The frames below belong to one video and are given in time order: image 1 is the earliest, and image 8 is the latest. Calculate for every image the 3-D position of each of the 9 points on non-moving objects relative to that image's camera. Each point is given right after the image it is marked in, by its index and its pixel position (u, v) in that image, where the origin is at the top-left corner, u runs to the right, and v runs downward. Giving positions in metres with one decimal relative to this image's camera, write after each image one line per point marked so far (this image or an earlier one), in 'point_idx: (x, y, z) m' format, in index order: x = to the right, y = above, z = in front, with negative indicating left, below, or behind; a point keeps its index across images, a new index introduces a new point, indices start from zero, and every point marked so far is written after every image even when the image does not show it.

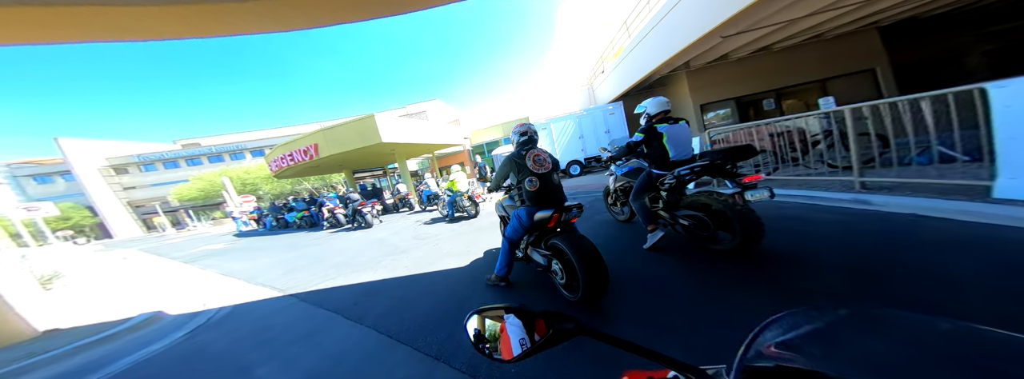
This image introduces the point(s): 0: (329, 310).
0: (-2.5, -1.6, +3.3) m
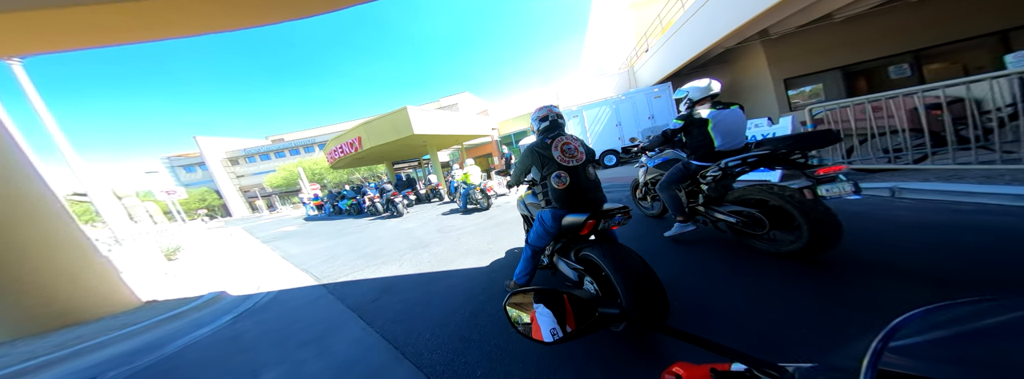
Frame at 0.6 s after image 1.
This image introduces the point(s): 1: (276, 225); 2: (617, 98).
0: (-2.3, -1.6, +3.3) m
1: (-17.5, -2.7, +18.2) m
2: (+4.3, +3.8, +10.1) m
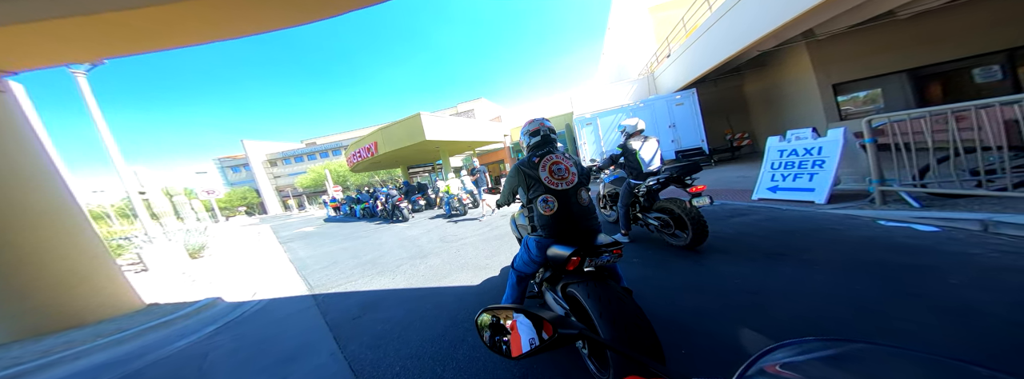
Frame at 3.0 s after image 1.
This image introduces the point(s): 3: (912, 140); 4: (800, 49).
0: (-2.4, -1.7, +3.1) m
1: (-16.6, -2.8, +18.8) m
2: (+4.8, +3.3, +9.6) m
3: (+5.7, +0.7, +3.5) m
4: (+9.0, +4.4, +7.5) m
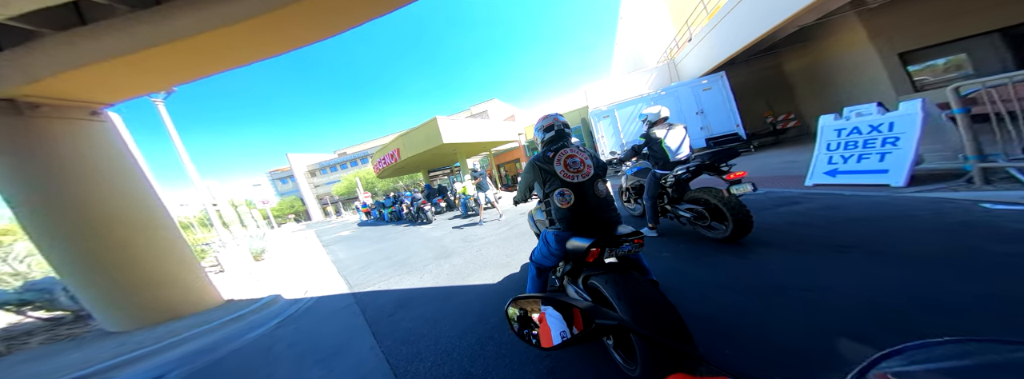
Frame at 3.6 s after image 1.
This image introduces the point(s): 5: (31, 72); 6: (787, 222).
0: (-2.0, -1.7, +3.2) m
1: (-14.9, -3.3, +20.1) m
2: (+5.5, +3.6, +9.1) m
3: (+6.0, +1.0, +2.9) m
4: (+9.5, +4.8, +6.7) m
5: (-5.9, +1.4, +3.0) m
6: (+3.9, -0.5, +3.4) m
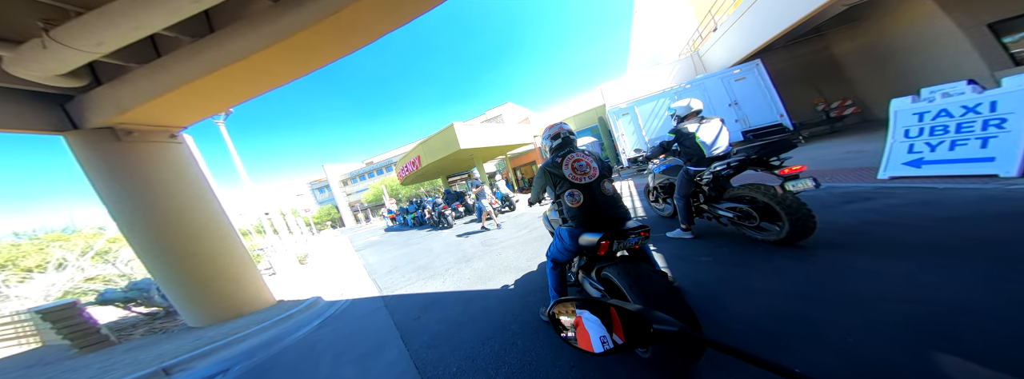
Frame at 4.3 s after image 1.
0: (-1.5, -1.8, +3.2) m
1: (-13.1, -4.0, +21.0) m
2: (+6.2, +3.6, +8.6) m
3: (+6.3, +1.1, +2.4) m
4: (+10.0, +4.9, +6.0) m
5: (-5.5, +1.2, +3.4) m
6: (+4.3, -0.4, +3.0) m
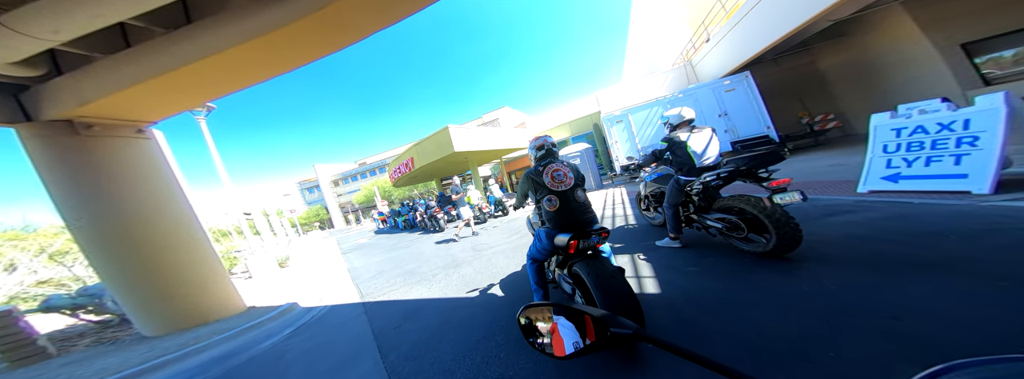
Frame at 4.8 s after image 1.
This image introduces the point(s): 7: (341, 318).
0: (-1.8, -1.9, +3.1) m
1: (-13.8, -4.1, +20.5) m
2: (+6.0, +3.3, +8.8) m
3: (+6.2, +0.9, +2.5) m
4: (+9.8, +4.6, +6.2) m
5: (-5.7, +1.2, +3.2) m
6: (+4.1, -0.6, +3.0) m
7: (-2.6, -2.0, +3.7) m
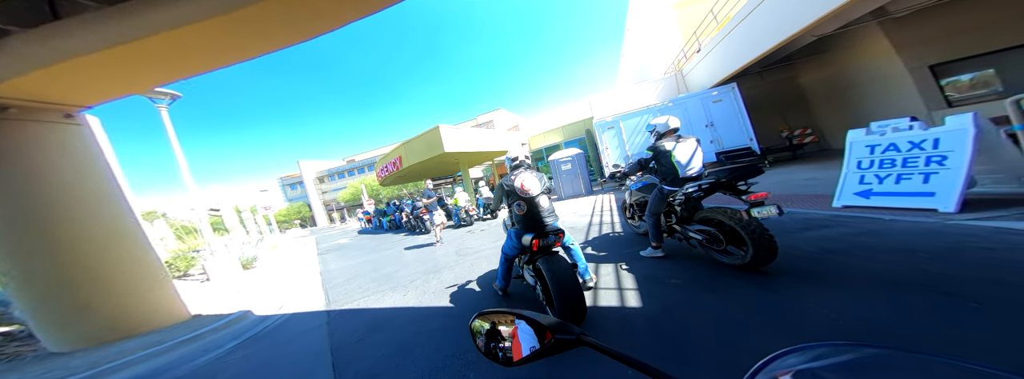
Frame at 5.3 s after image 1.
0: (-2.1, -1.9, +2.8) m
1: (-14.9, -3.9, +19.8) m
2: (+5.5, +3.0, +8.9) m
3: (+5.9, +0.7, +2.6) m
4: (+9.5, +4.2, +6.5) m
5: (-6.0, +1.4, +2.8) m
6: (+3.7, -0.7, +3.0) m
7: (-3.0, -2.0, +3.4) m
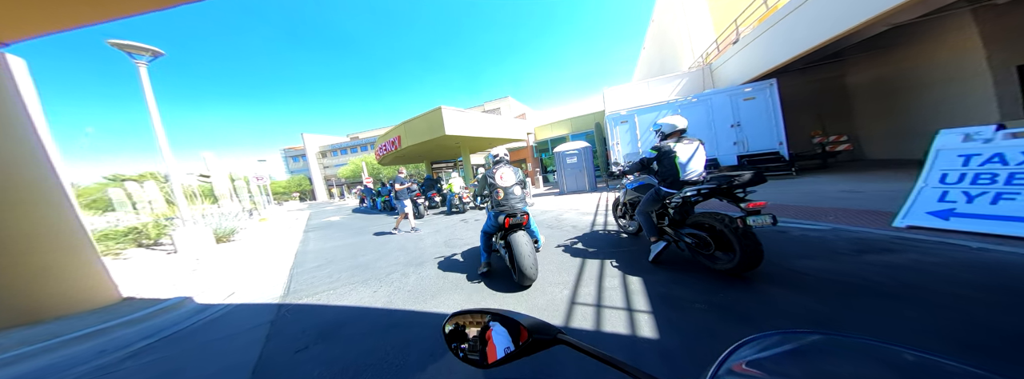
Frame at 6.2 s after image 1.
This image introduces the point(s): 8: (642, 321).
0: (-2.4, -1.6, +2.4) m
1: (-15.1, -1.9, +19.4) m
2: (+5.6, +3.0, +8.1) m
3: (+5.8, +0.3, +2.0) m
4: (+9.7, +3.7, +5.7) m
5: (-6.0, +1.9, +2.2) m
6: (+3.5, -0.9, +2.4) m
7: (-3.3, -1.7, +2.9) m
8: (+1.2, -1.3, +2.4) m
